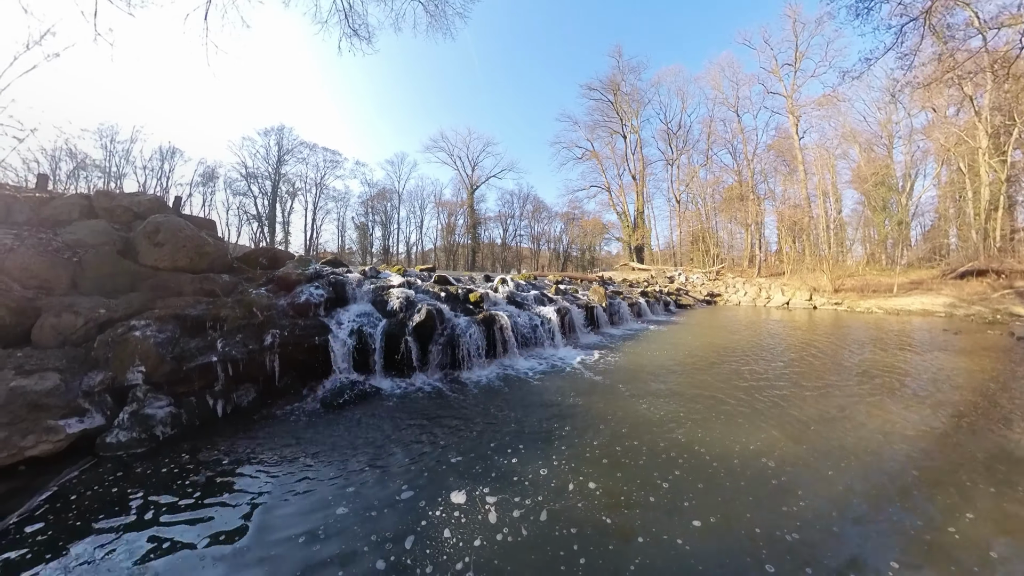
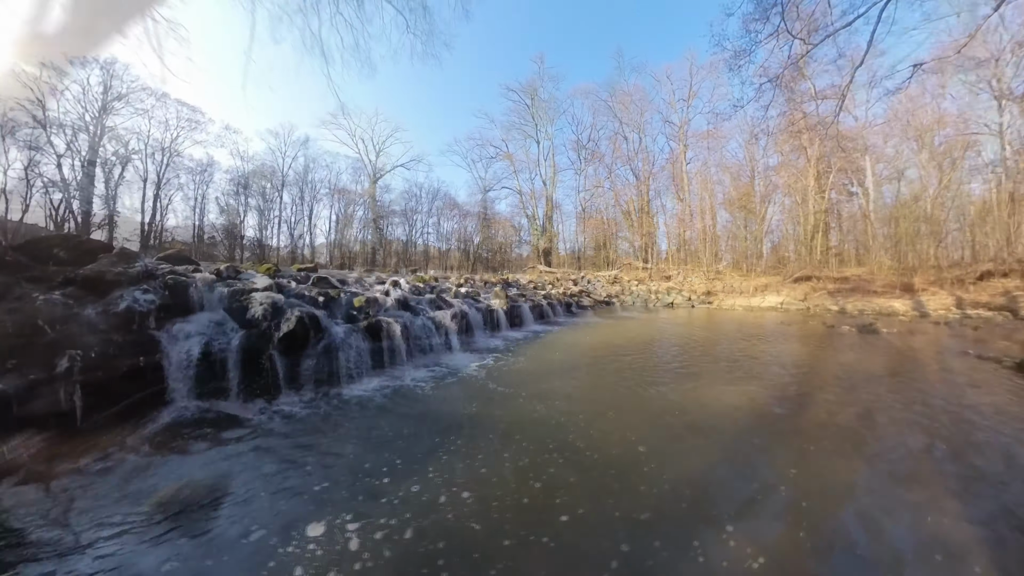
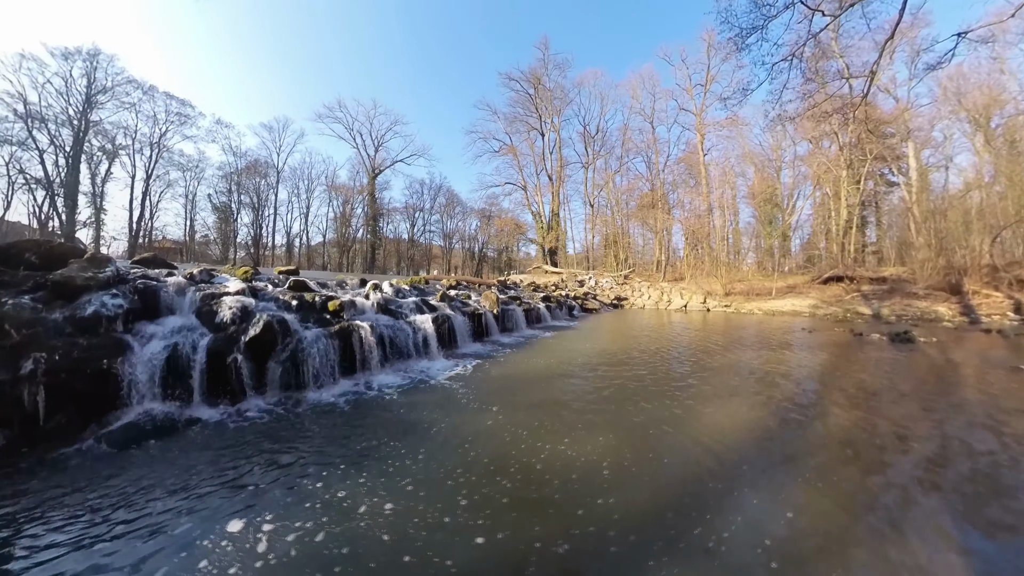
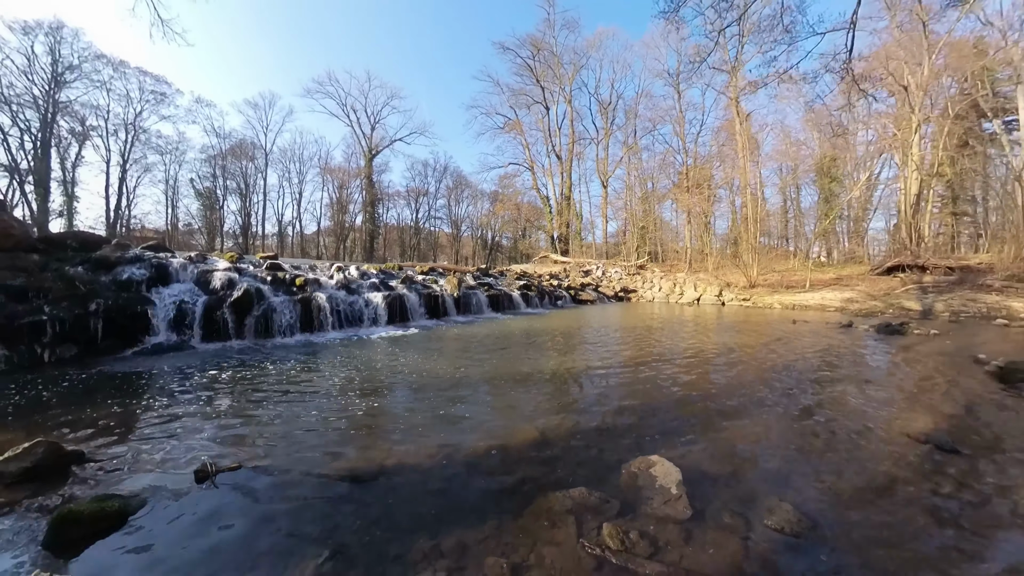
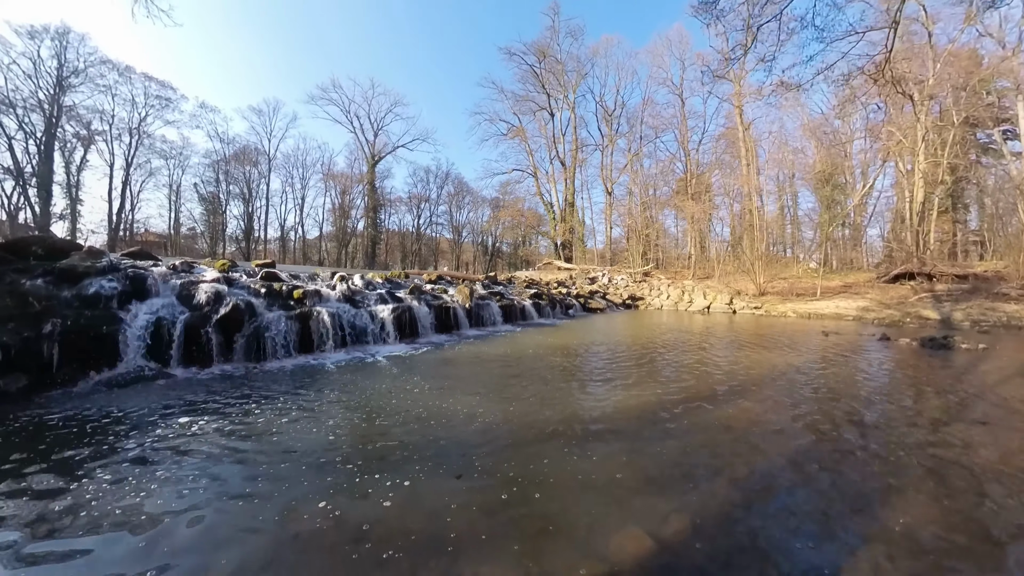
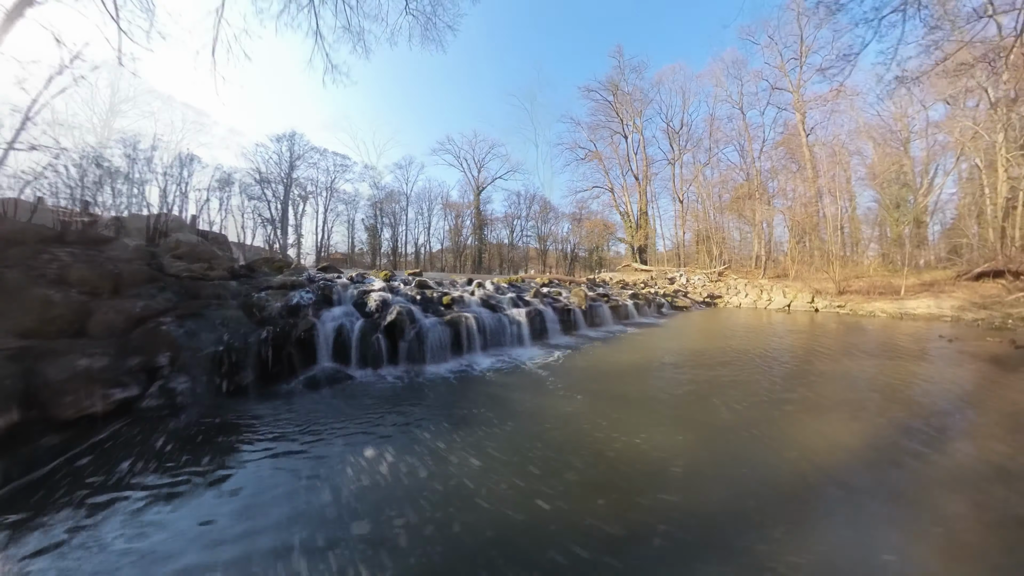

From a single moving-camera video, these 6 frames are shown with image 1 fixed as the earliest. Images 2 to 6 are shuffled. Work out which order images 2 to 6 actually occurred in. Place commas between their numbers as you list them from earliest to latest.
6, 2, 3, 5, 4
